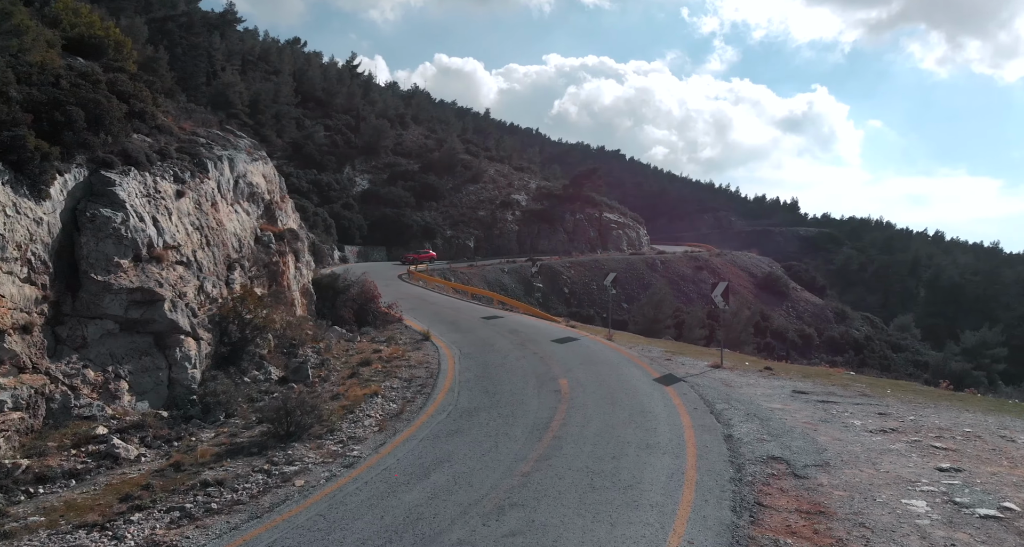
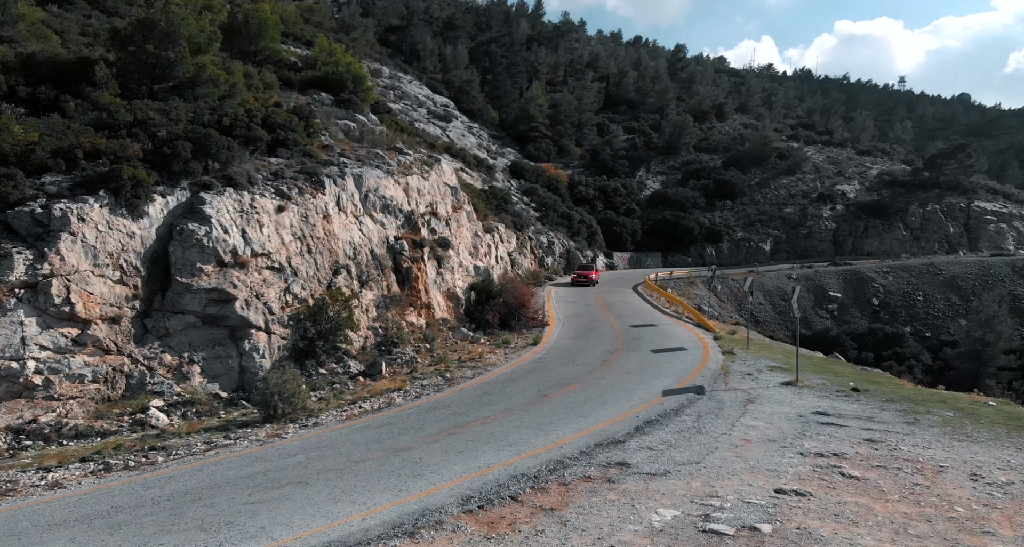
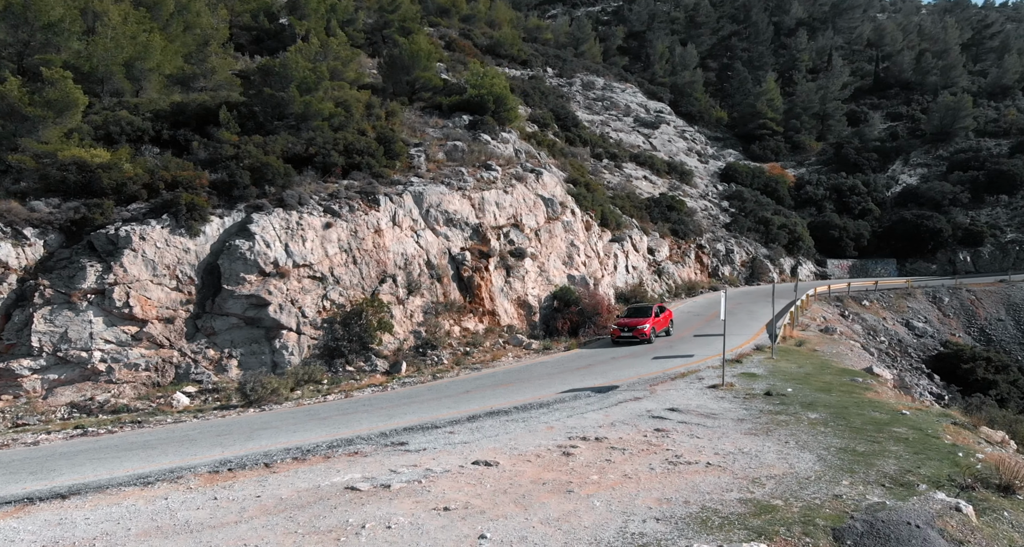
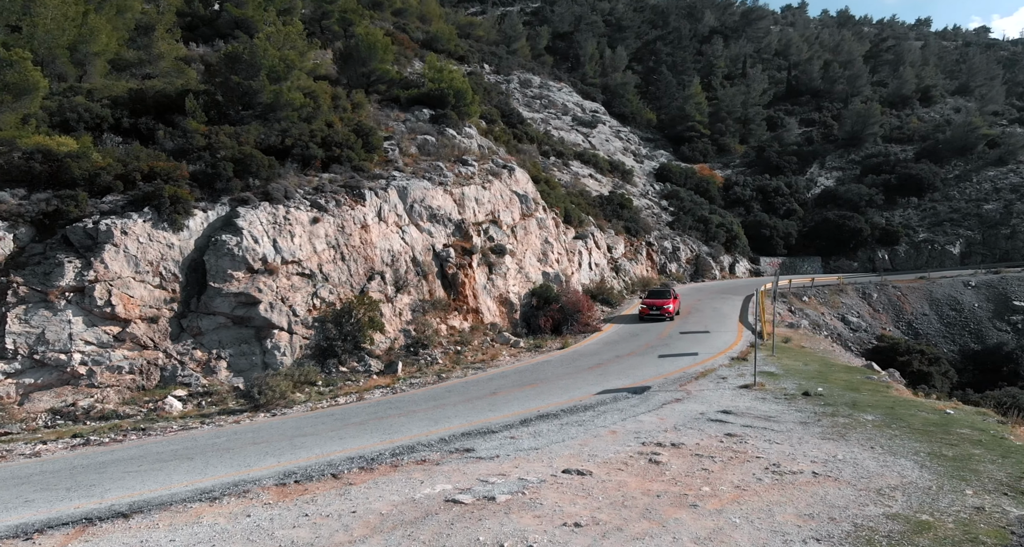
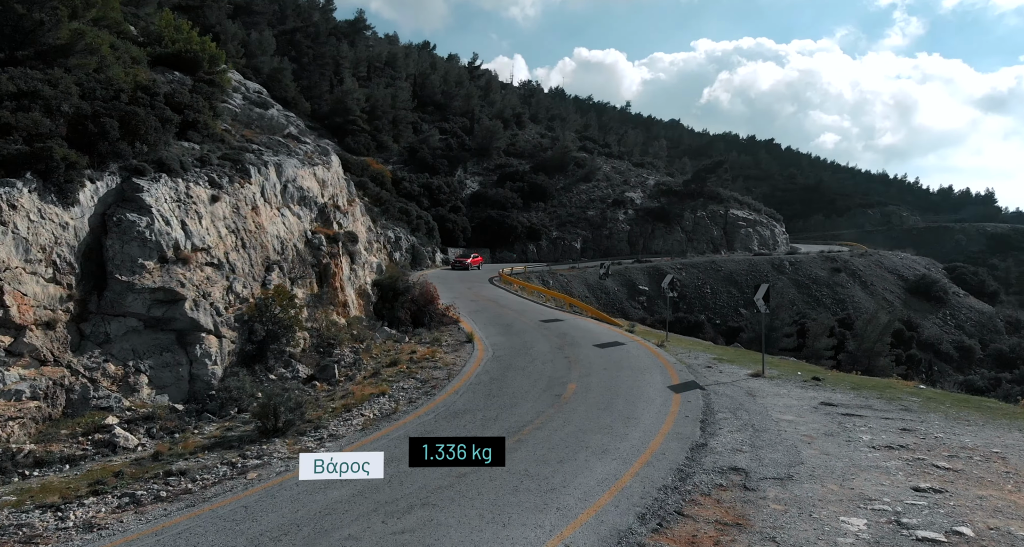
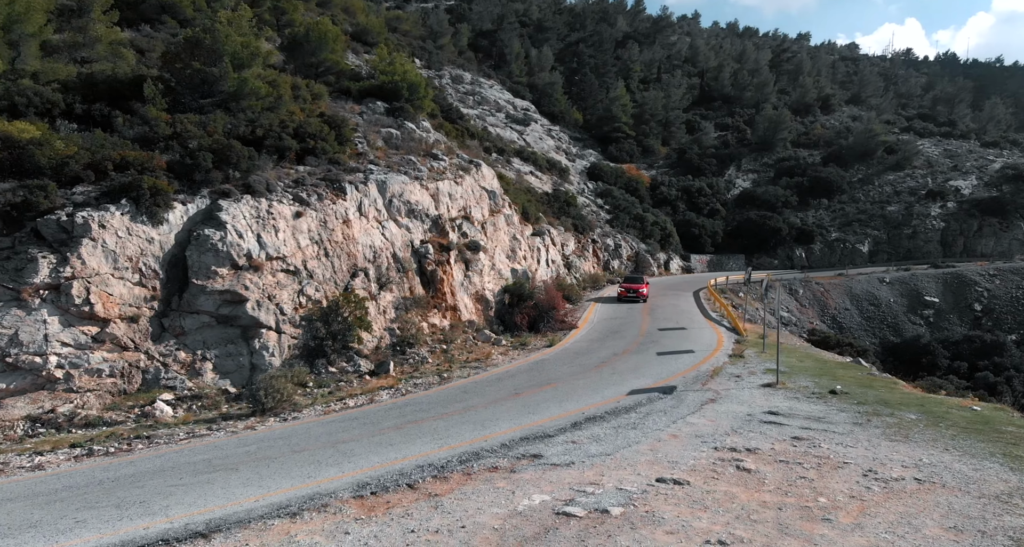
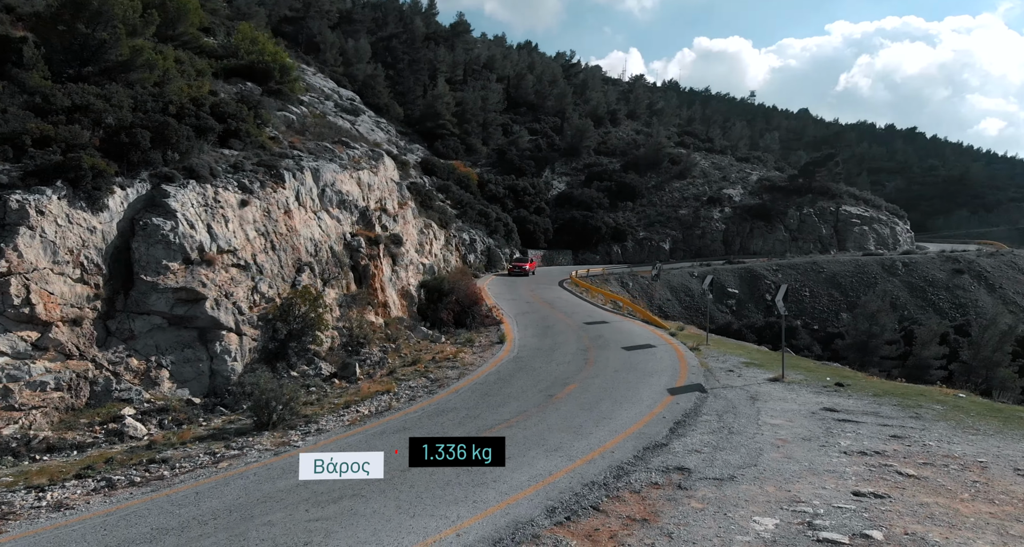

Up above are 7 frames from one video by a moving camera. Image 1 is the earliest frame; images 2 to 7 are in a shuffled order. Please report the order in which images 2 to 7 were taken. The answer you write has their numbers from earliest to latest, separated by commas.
5, 7, 2, 6, 4, 3
